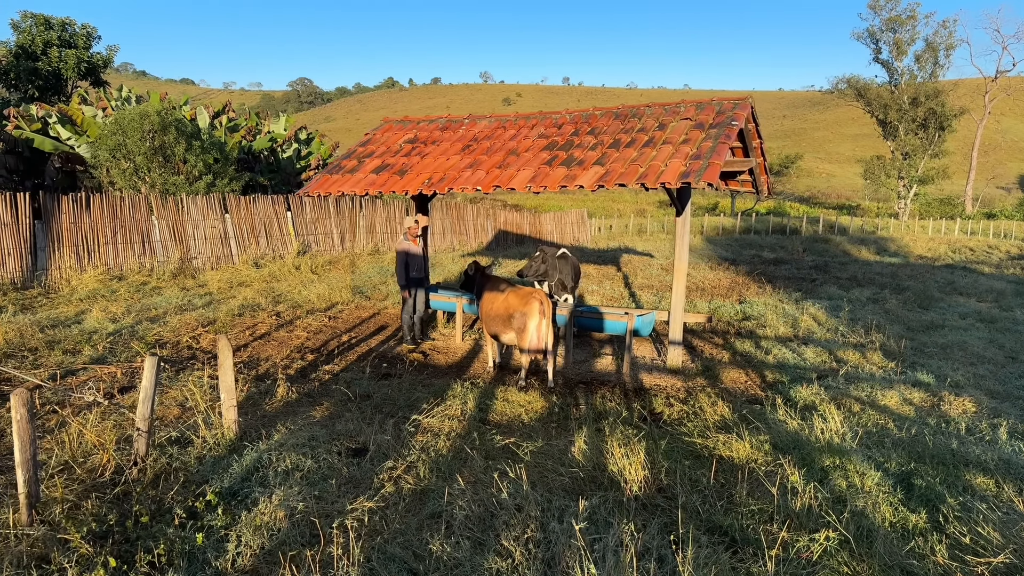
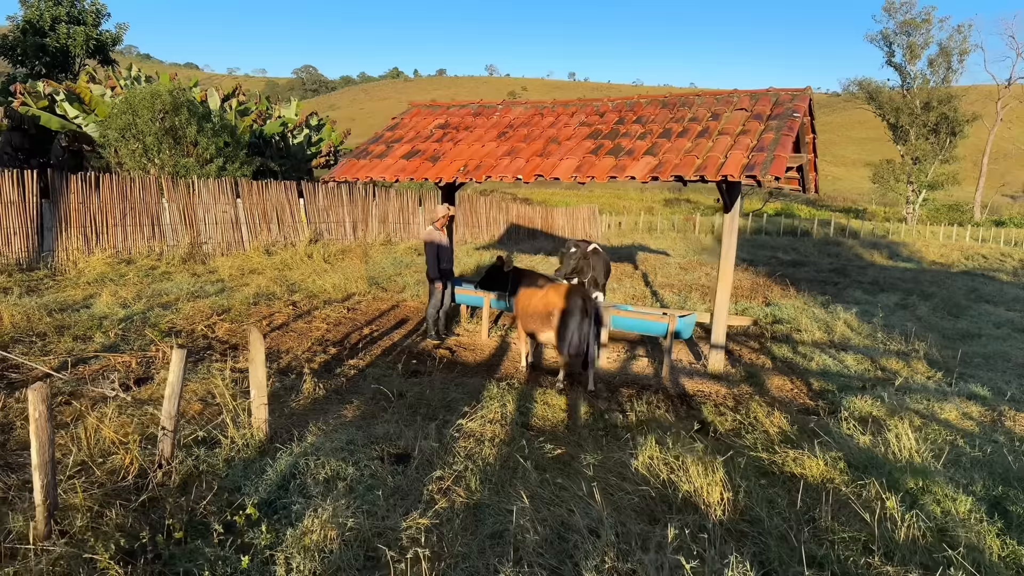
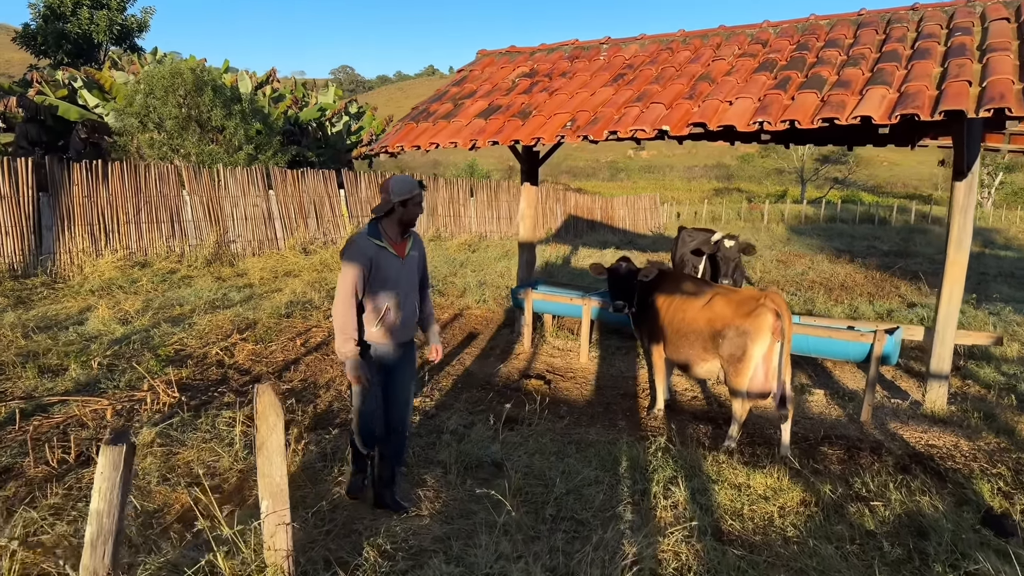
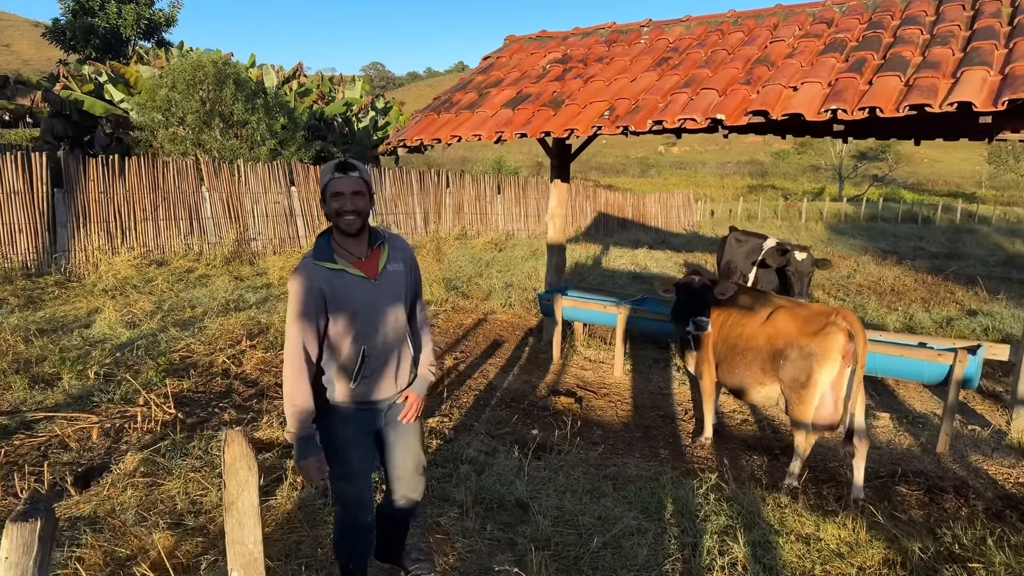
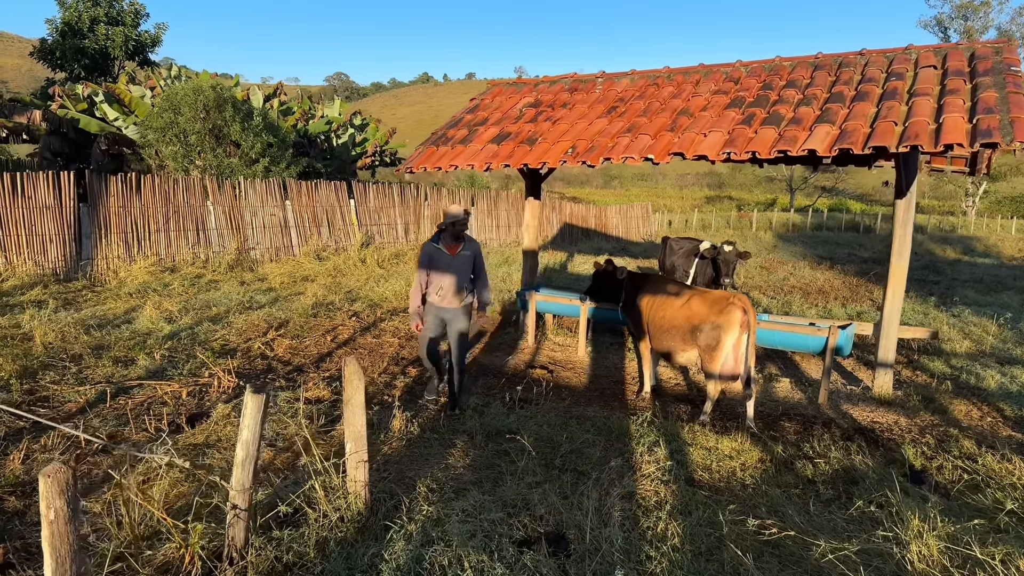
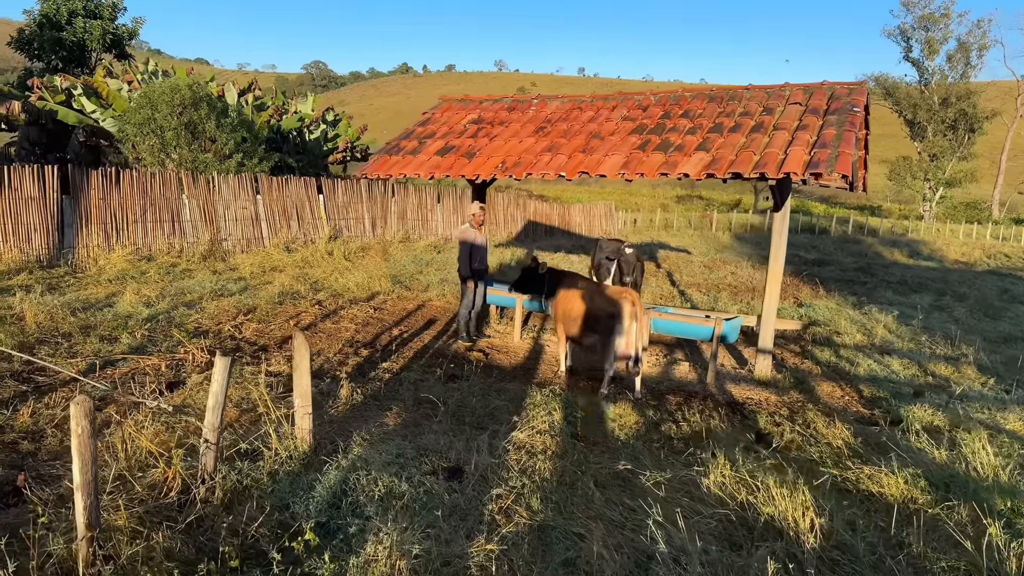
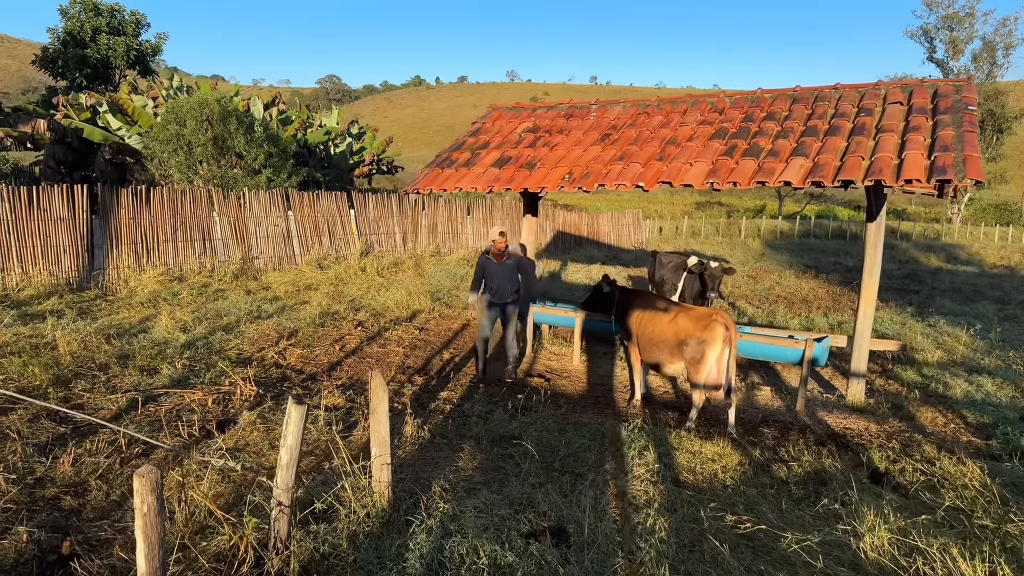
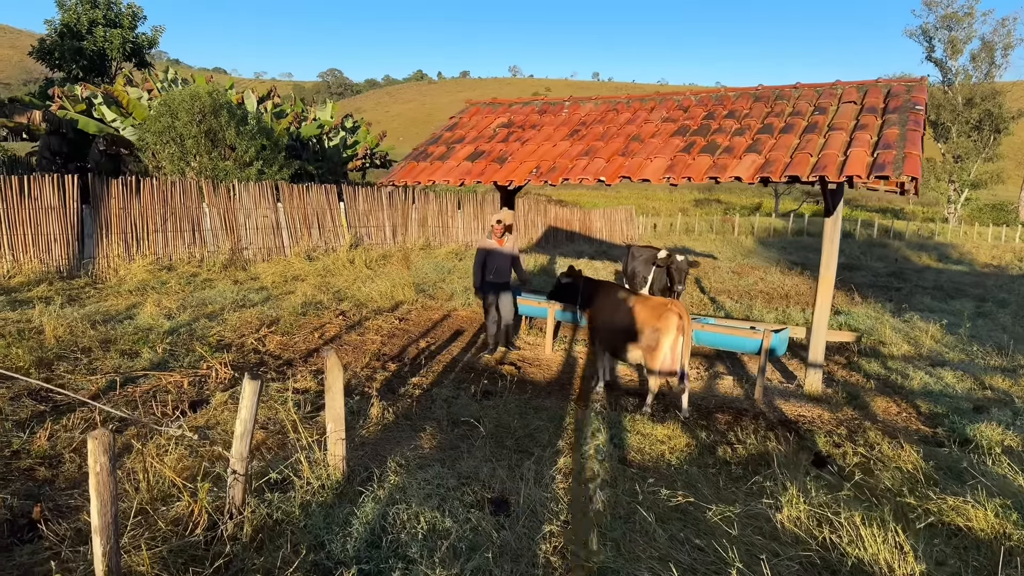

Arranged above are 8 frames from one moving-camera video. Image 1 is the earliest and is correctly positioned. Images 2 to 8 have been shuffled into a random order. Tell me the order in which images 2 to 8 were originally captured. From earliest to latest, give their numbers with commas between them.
2, 6, 8, 7, 5, 3, 4
